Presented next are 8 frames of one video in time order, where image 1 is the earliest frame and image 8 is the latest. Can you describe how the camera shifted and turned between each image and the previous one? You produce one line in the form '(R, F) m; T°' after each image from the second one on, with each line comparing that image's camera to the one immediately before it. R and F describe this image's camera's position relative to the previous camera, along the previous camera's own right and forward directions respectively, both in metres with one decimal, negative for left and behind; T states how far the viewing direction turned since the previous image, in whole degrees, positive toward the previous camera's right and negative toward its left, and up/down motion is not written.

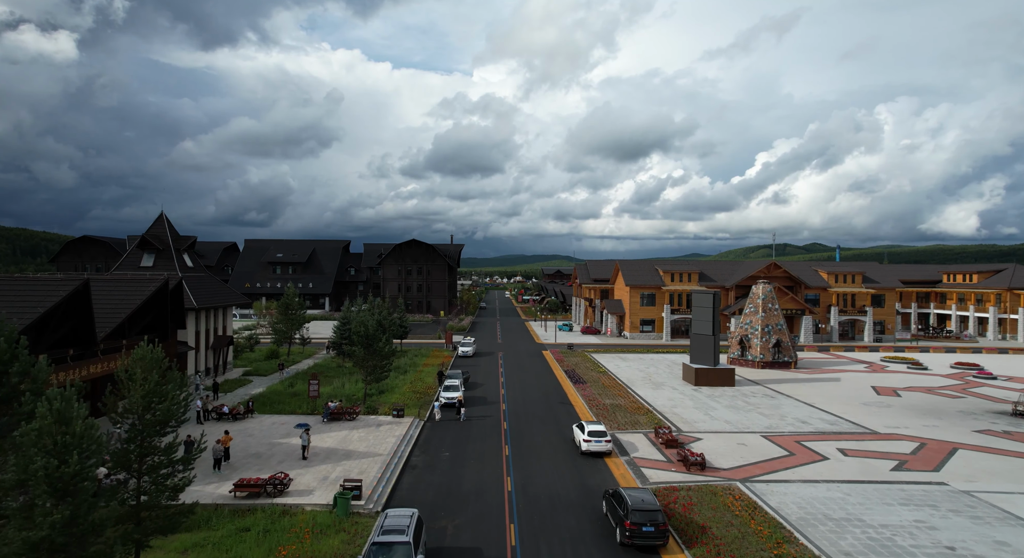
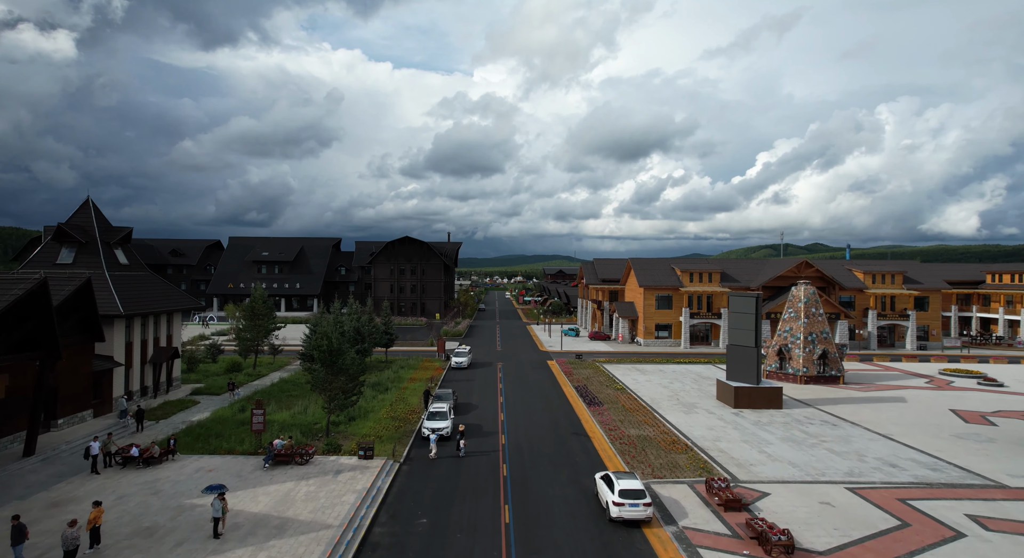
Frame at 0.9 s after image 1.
(-0.1, +7.0) m; 0°
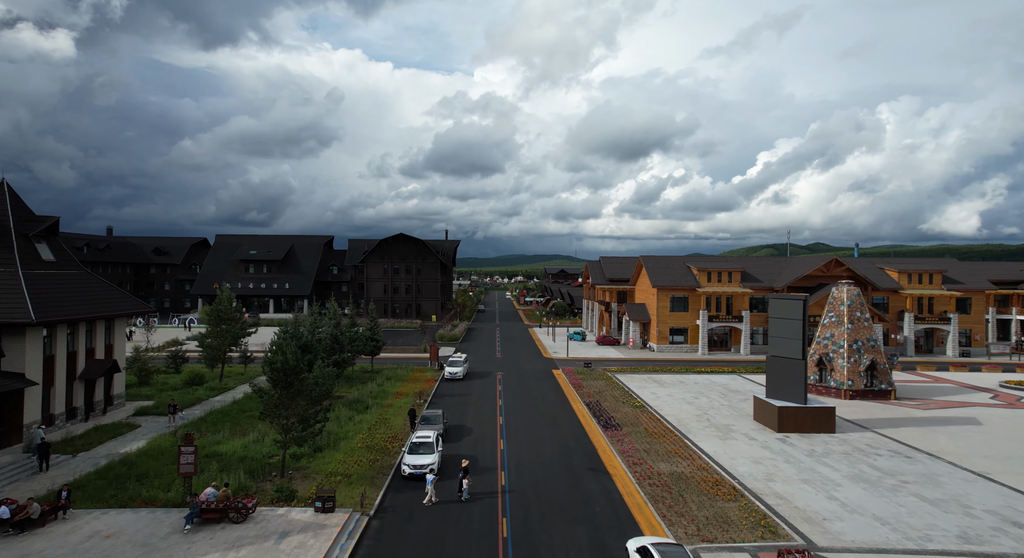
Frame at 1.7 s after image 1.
(-0.1, +5.5) m; 0°
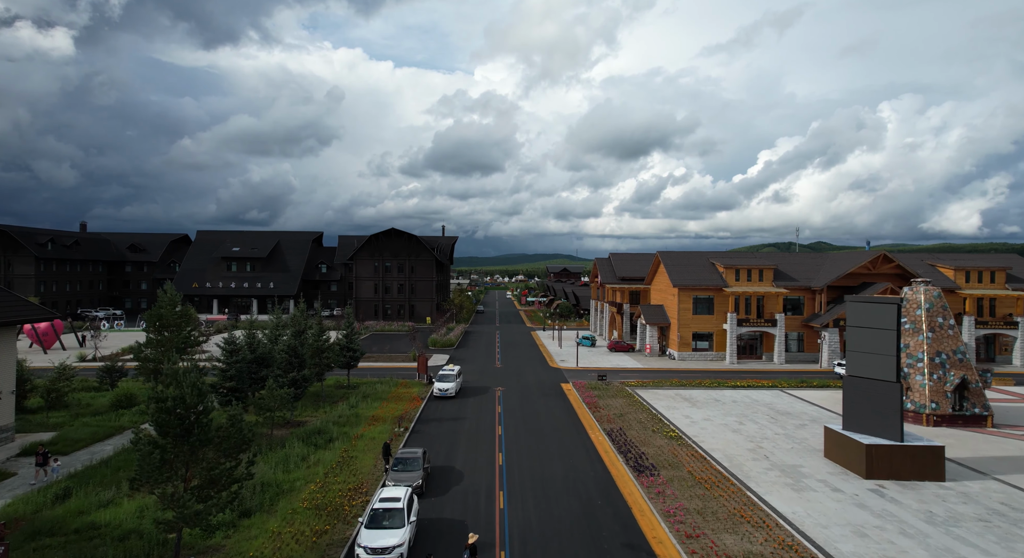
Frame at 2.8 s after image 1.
(-0.1, +7.1) m; 0°
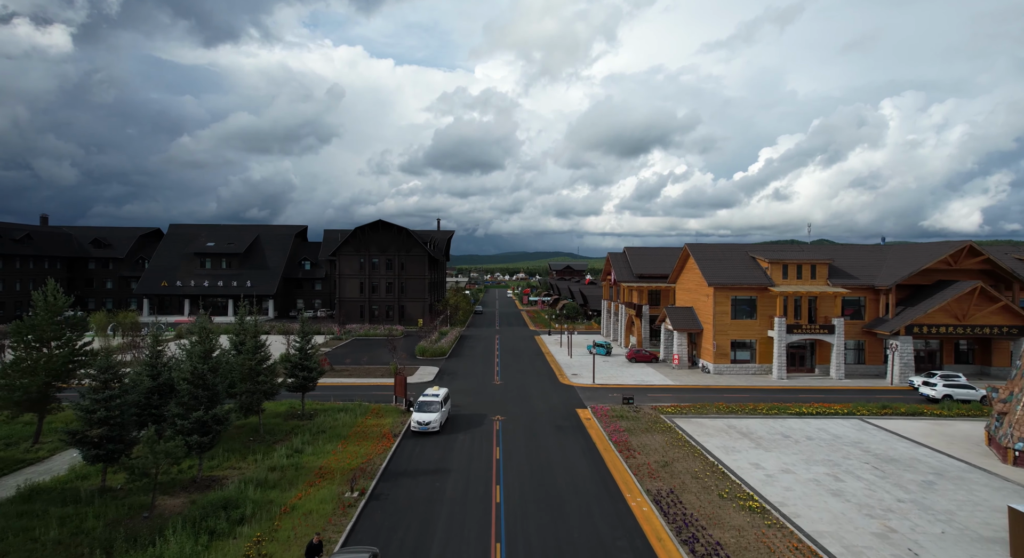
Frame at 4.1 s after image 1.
(-0.1, +8.9) m; 0°
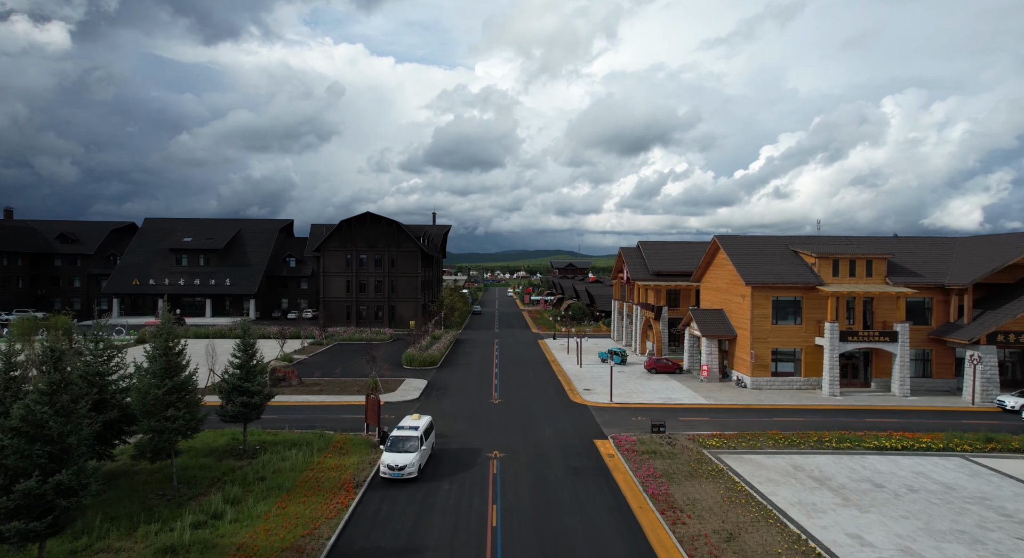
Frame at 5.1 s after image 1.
(-0.1, +6.8) m; 0°
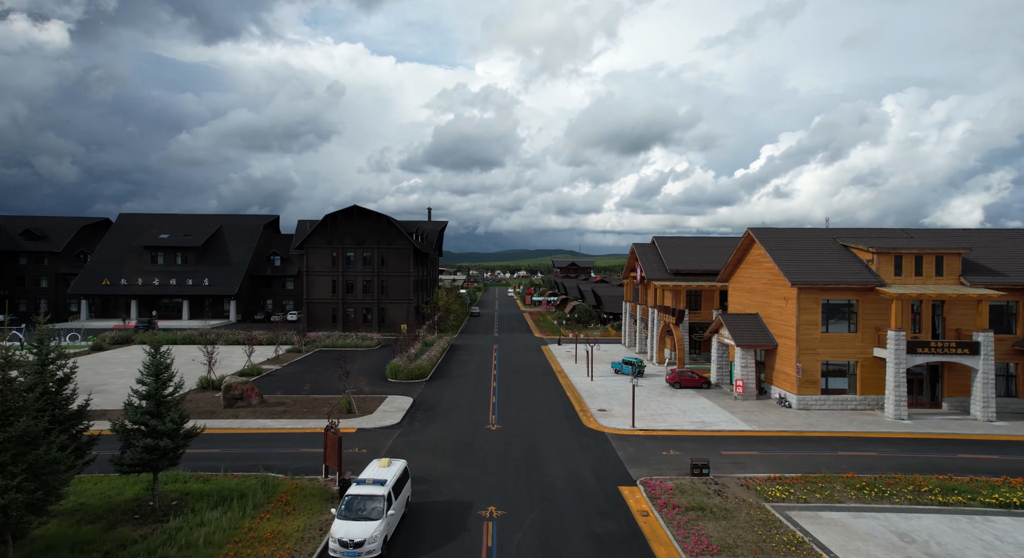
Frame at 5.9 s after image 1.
(0.0, +6.0) m; 0°
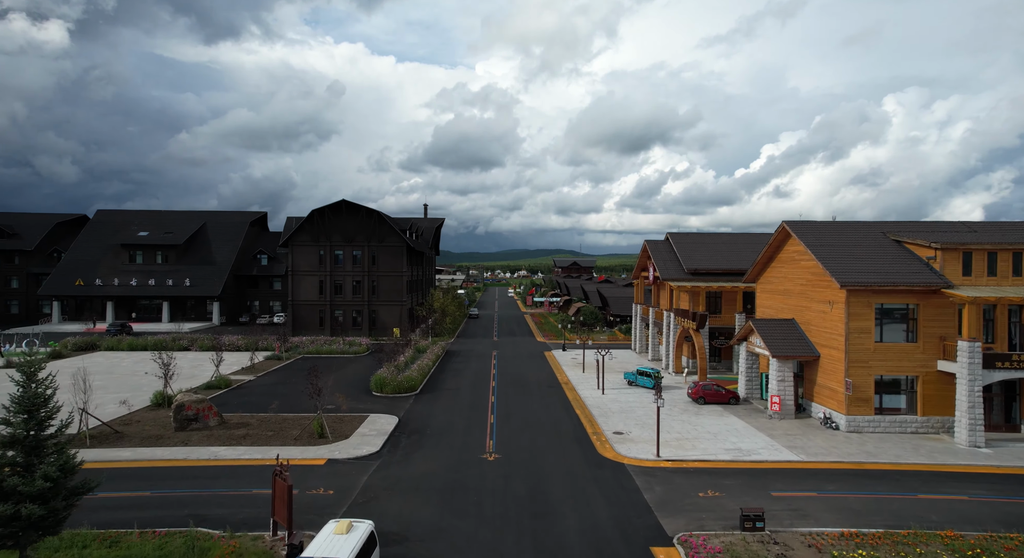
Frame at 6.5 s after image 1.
(0.0, +4.7) m; 0°
